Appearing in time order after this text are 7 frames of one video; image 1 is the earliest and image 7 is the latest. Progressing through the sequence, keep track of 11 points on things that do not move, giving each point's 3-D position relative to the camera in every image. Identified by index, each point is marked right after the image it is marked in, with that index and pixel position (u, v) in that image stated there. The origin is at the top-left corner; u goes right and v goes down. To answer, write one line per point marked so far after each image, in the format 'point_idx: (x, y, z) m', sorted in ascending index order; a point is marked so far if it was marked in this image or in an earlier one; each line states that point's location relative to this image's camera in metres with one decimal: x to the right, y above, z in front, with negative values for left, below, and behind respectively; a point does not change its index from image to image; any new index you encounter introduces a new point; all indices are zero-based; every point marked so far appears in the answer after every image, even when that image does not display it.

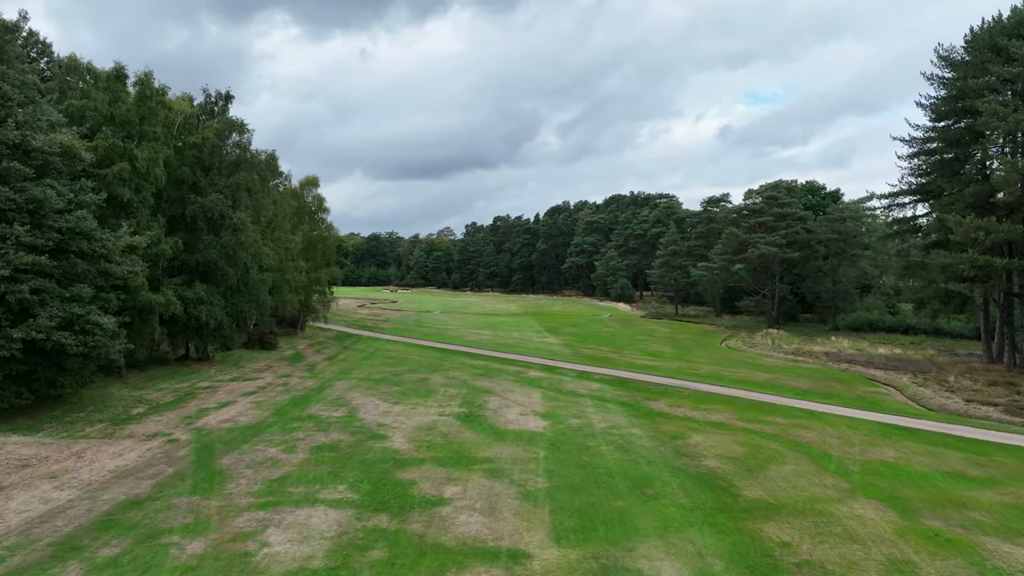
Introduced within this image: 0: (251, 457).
0: (-5.2, -3.4, +16.2) m
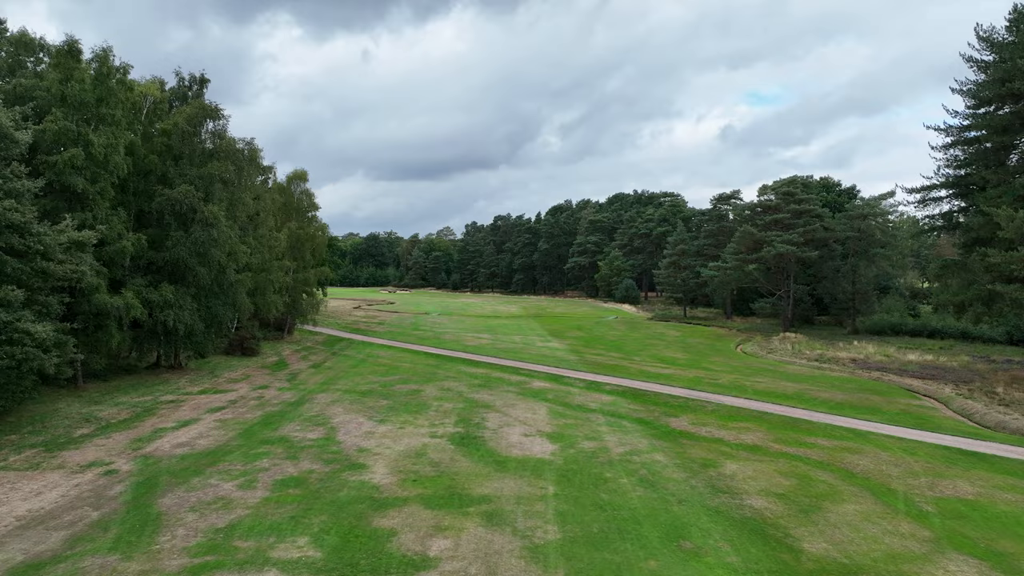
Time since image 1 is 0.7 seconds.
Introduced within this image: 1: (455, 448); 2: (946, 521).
0: (-5.2, -3.4, +13.3) m
1: (-1.2, -3.4, +17.1) m
2: (+6.9, -3.7, +12.8) m
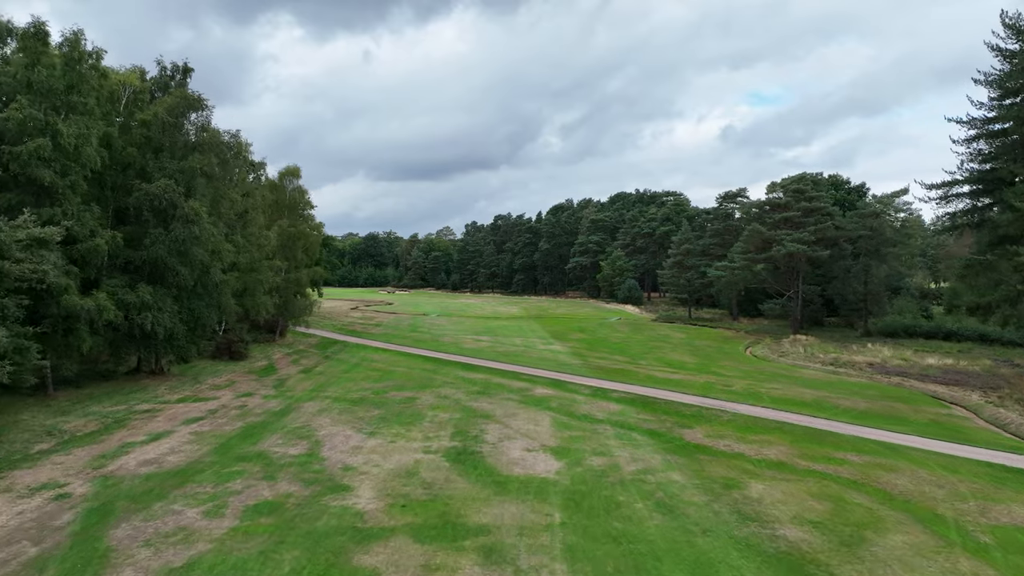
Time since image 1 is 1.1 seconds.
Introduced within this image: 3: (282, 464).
0: (-5.2, -3.5, +11.7) m
1: (-1.2, -3.4, +15.5) m
2: (+6.9, -3.7, +11.2) m
3: (-4.4, -3.4, +15.6) m
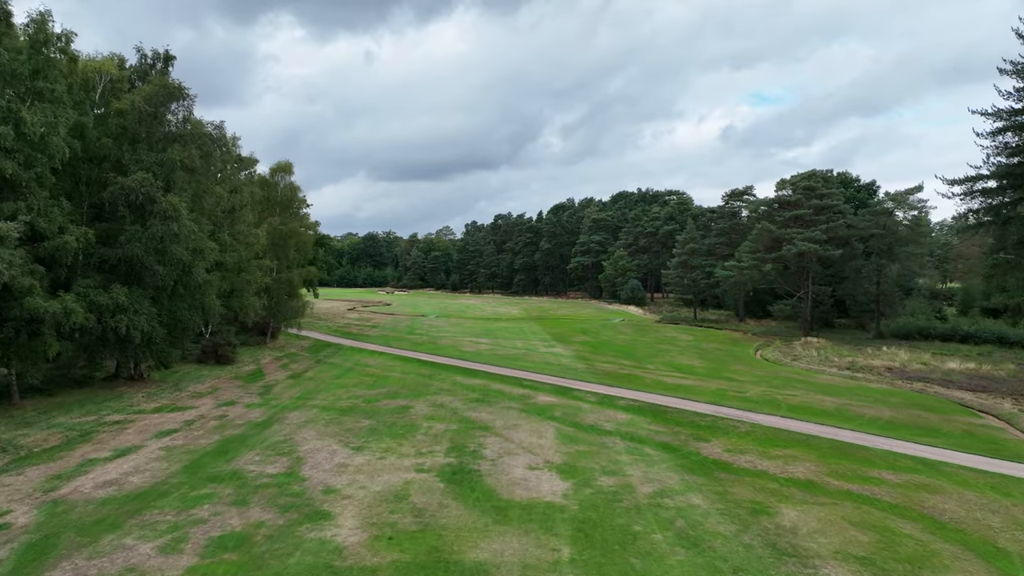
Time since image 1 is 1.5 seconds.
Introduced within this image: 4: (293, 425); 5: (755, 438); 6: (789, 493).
0: (-5.1, -3.5, +10.1) m
1: (-1.2, -3.5, +13.9) m
2: (+6.9, -3.7, +9.5) m
3: (-4.4, -3.4, +14.0) m
4: (-5.4, -3.3, +19.7) m
5: (+5.7, -3.5, +18.9) m
6: (+4.9, -3.6, +14.2) m
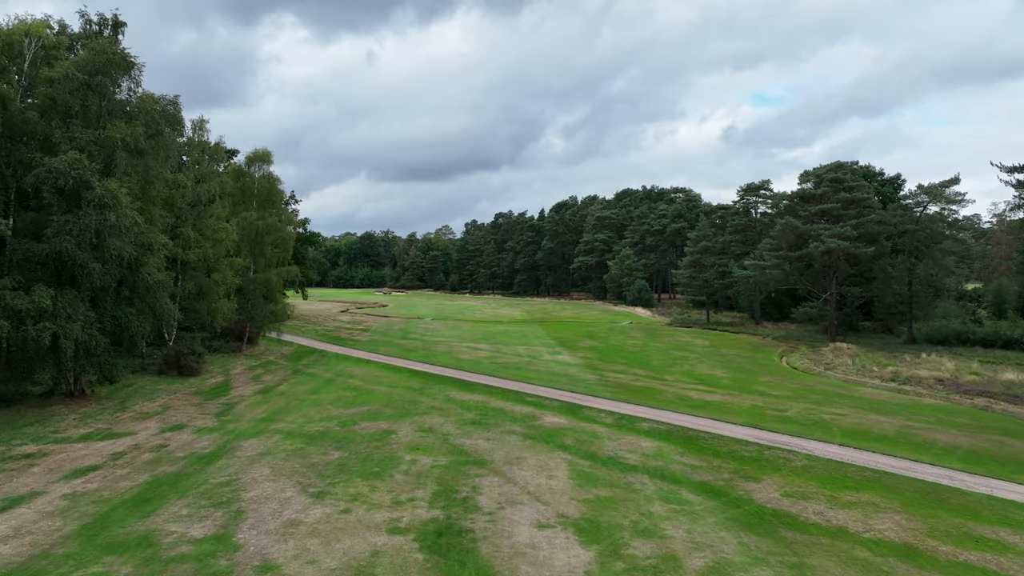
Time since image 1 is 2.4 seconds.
0: (-5.1, -3.5, +6.5) m
1: (-1.1, -3.5, +10.3) m
2: (+7.0, -3.8, +5.9) m
3: (-4.4, -3.5, +10.3) m
4: (-5.3, -3.4, +16.0) m
5: (+5.7, -3.6, +15.2) m
6: (+4.9, -3.7, +10.6) m
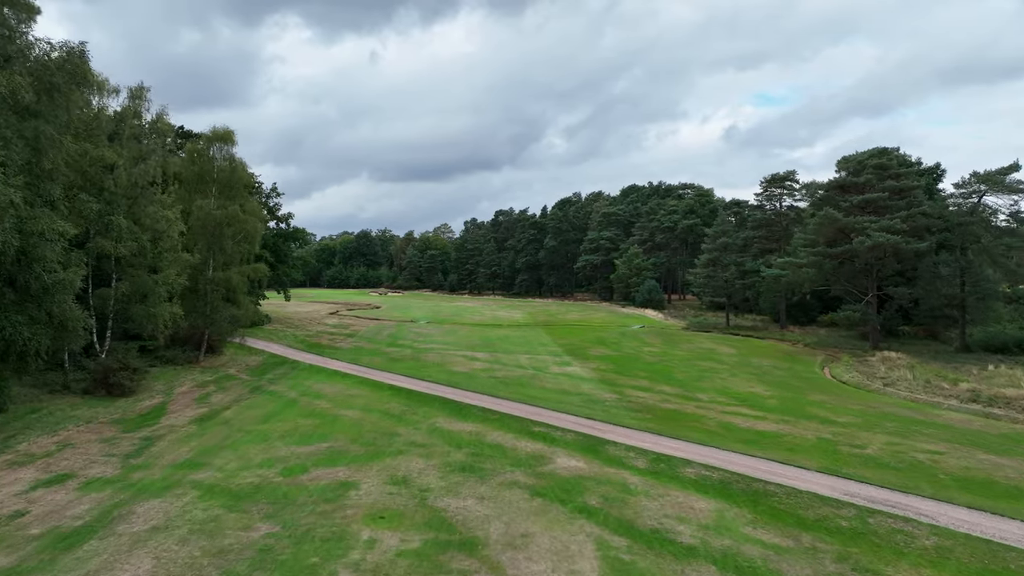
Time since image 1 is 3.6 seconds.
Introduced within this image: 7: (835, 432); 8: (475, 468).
0: (-5.1, -3.5, +1.5) m
1: (-1.1, -3.5, +5.3) m
2: (+7.0, -3.8, +0.9) m
3: (-4.3, -3.5, +5.4) m
4: (-5.3, -3.4, +11.1) m
5: (+5.8, -3.6, +10.3) m
6: (+5.0, -3.7, +5.6) m
7: (+7.7, -3.5, +19.5) m
8: (-0.7, -3.3, +15.3) m
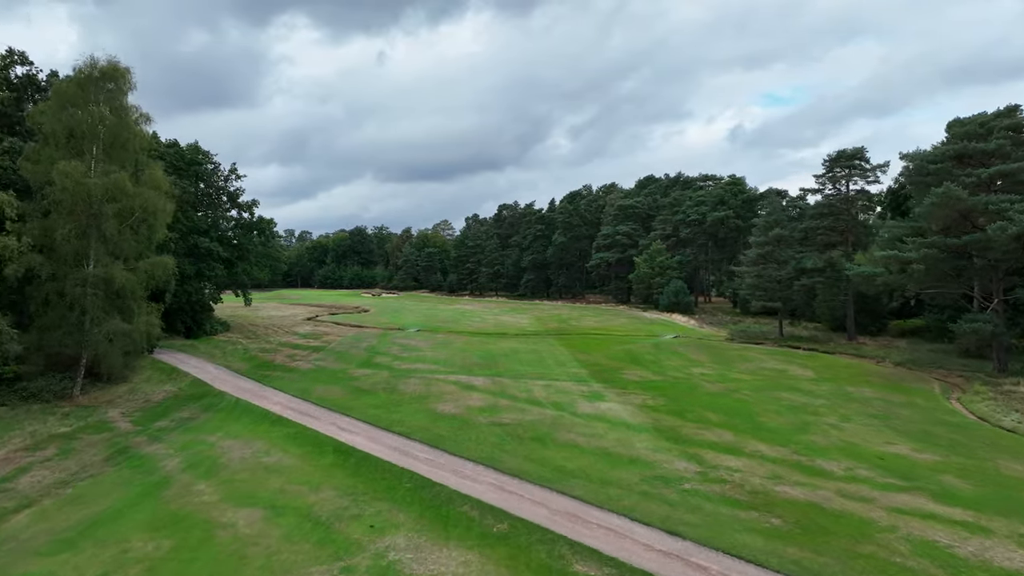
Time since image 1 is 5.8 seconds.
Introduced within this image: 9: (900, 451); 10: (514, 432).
0: (-4.9, -3.6, -7.8) m
1: (-0.9, -3.6, -4.0) m
2: (+7.2, -3.9, -8.5) m
3: (-4.1, -3.6, -3.9) m
4: (-5.0, -3.5, +1.8) m
5: (+6.0, -3.7, +0.9) m
6: (+5.2, -3.8, -3.7) m
7: (+8.0, -3.6, +10.1) m
8: (-0.4, -3.4, +6.0) m
9: (+8.3, -3.4, +17.5) m
10: (0.0, -3.3, +18.6) m
